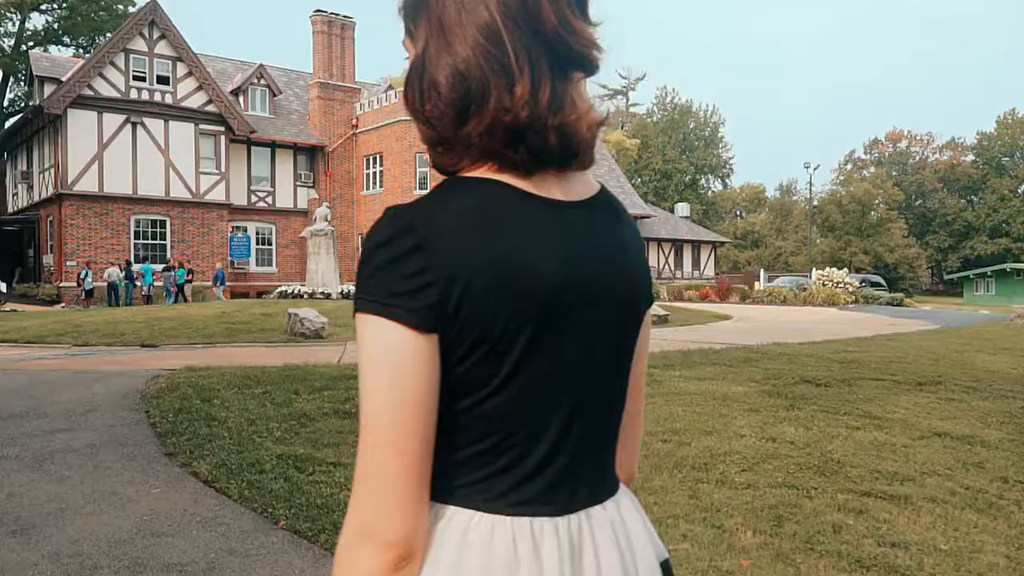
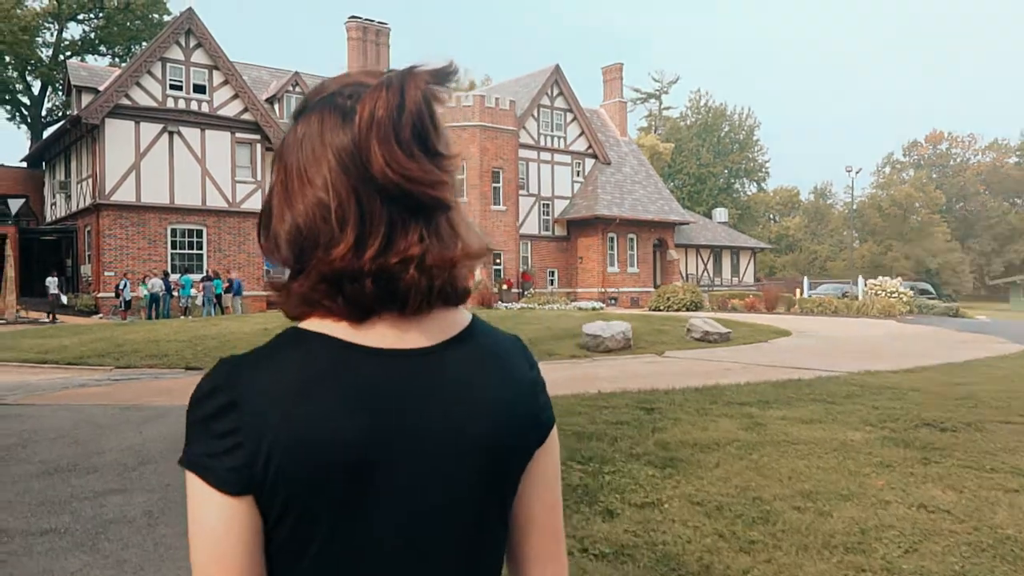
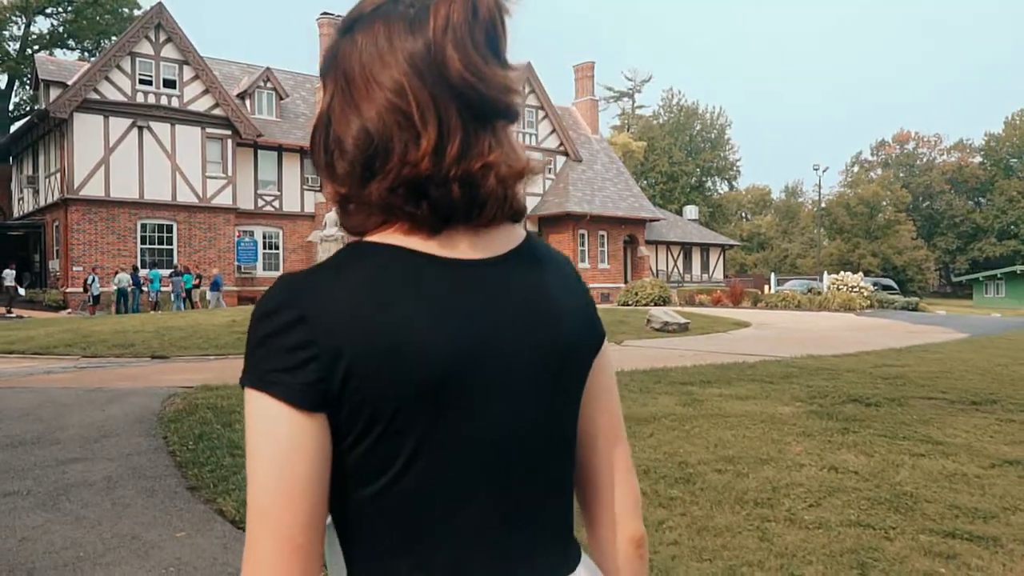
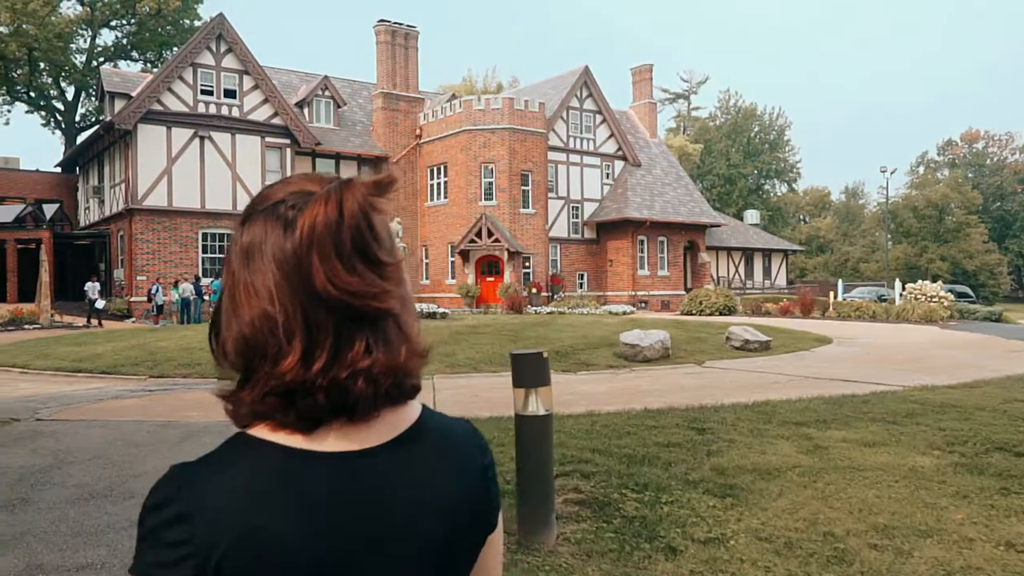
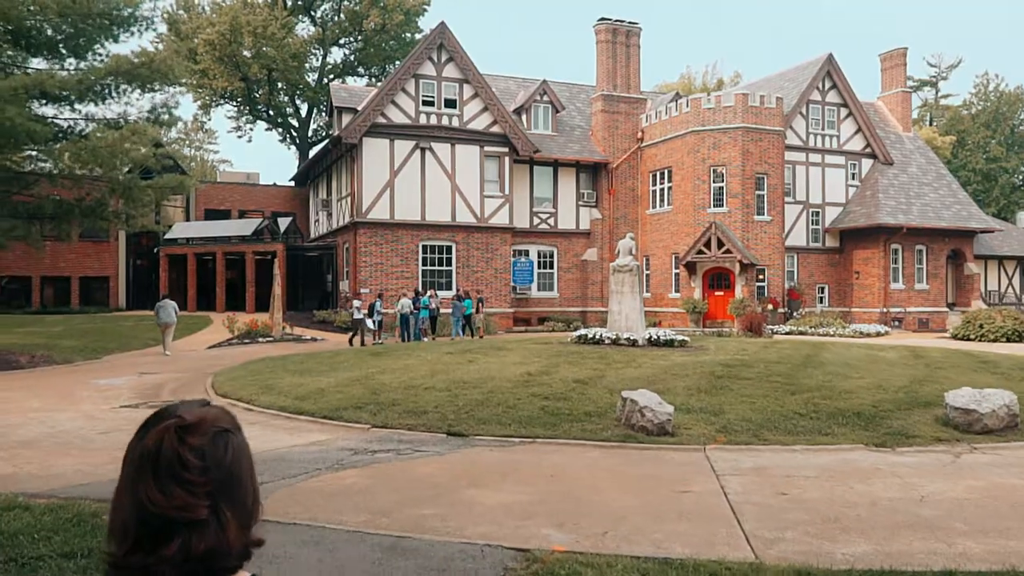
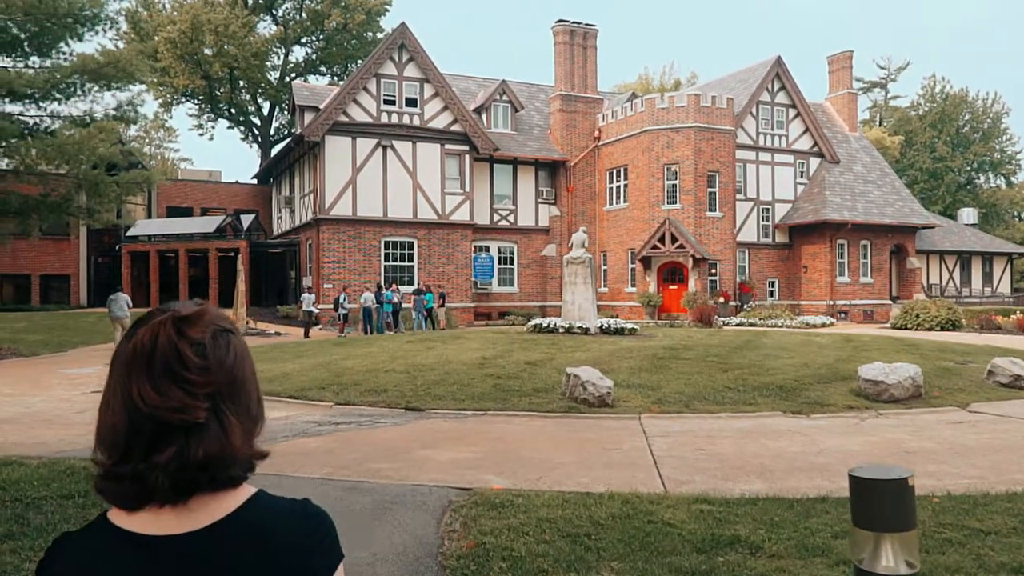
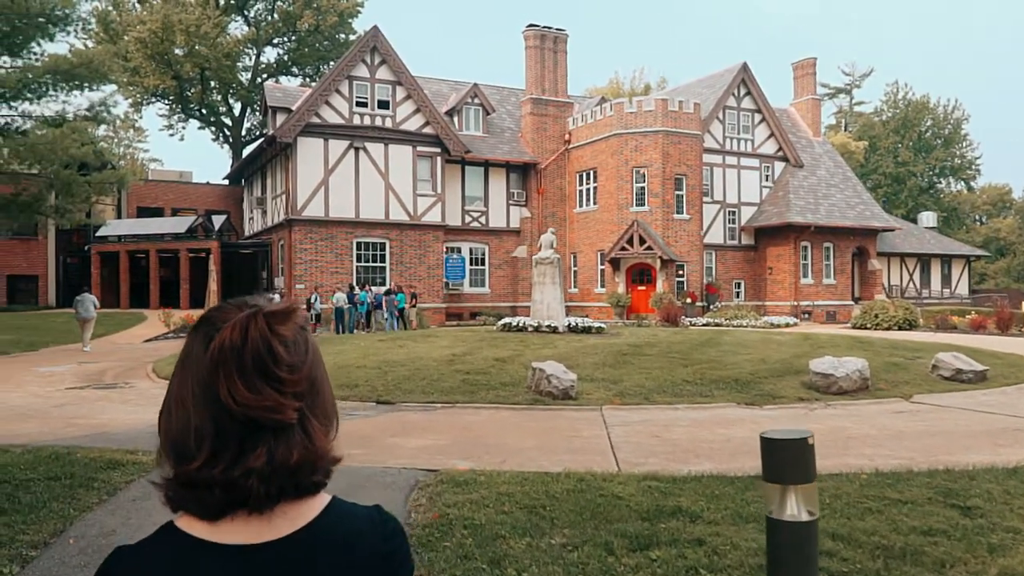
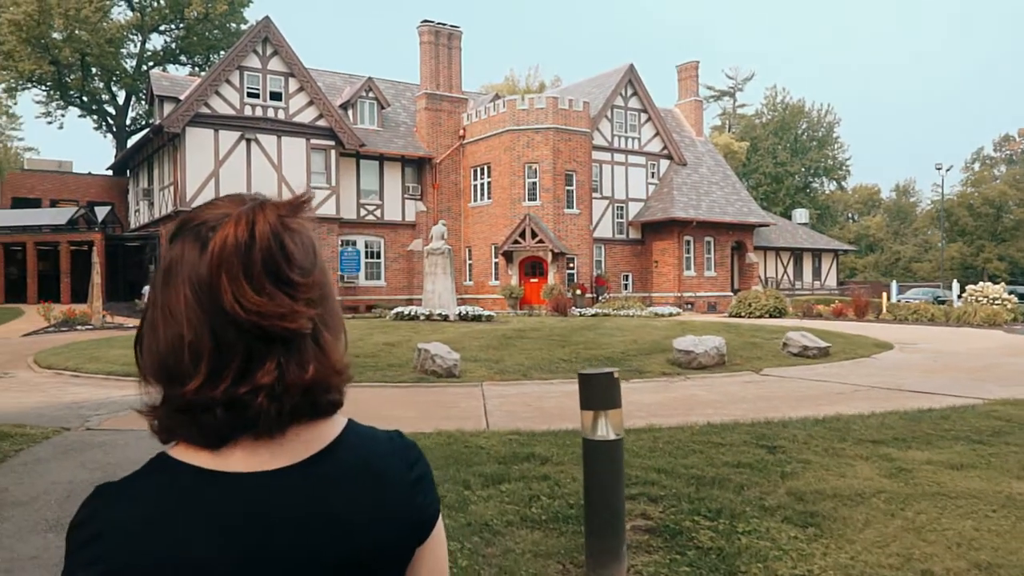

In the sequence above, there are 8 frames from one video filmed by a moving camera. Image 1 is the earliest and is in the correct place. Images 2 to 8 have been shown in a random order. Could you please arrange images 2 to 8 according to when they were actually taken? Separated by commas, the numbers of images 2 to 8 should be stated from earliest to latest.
3, 2, 4, 8, 7, 6, 5
